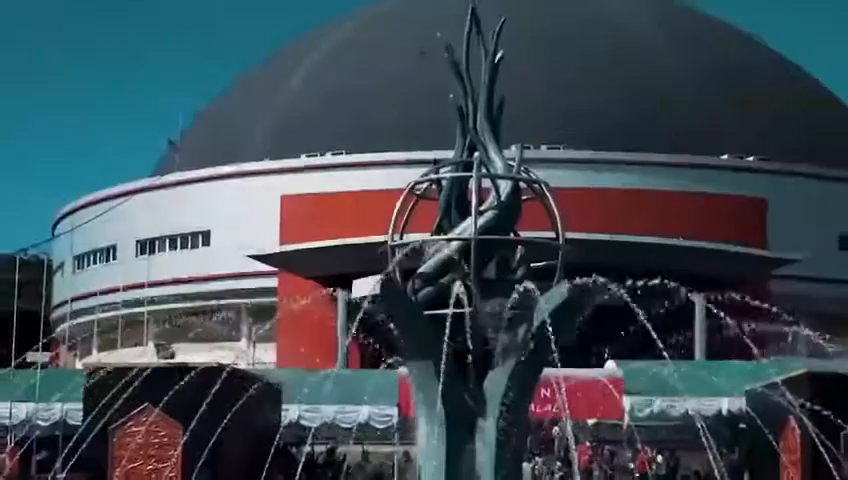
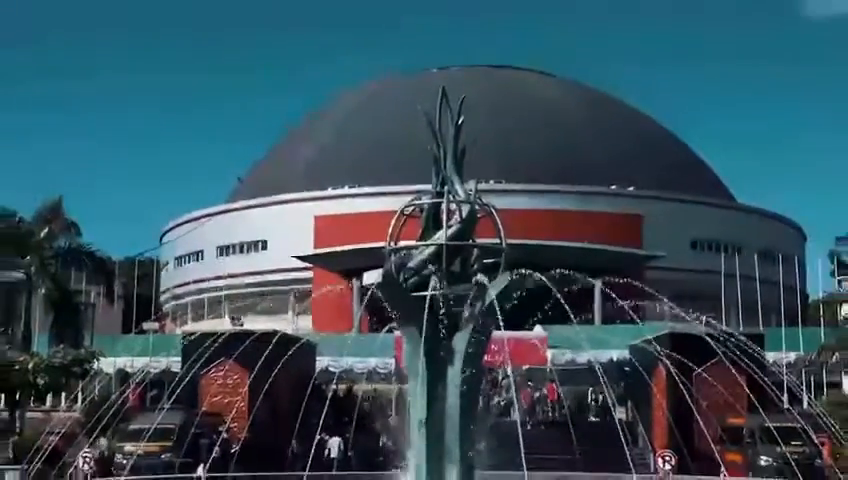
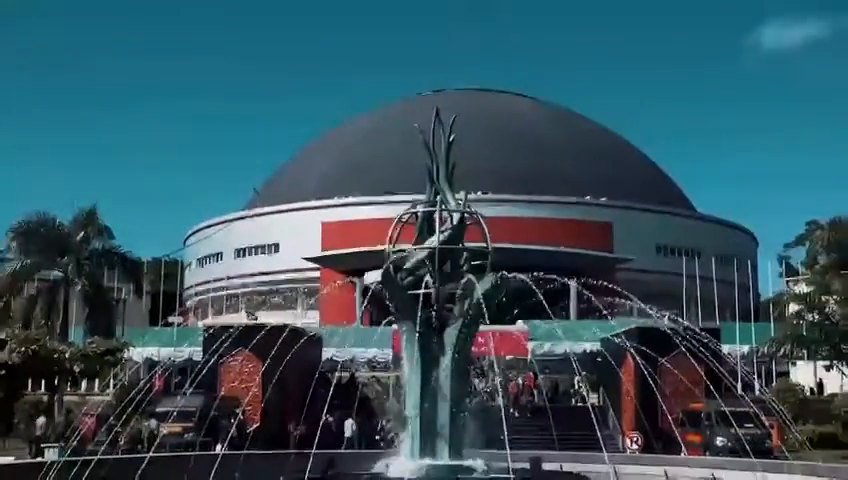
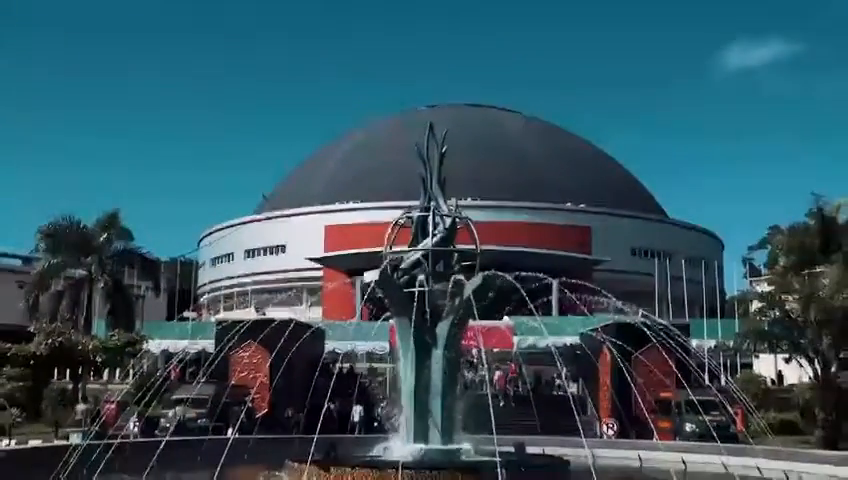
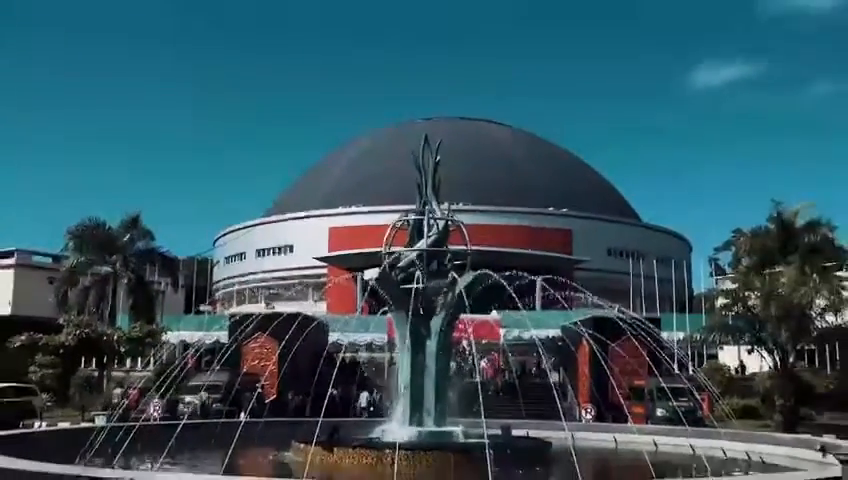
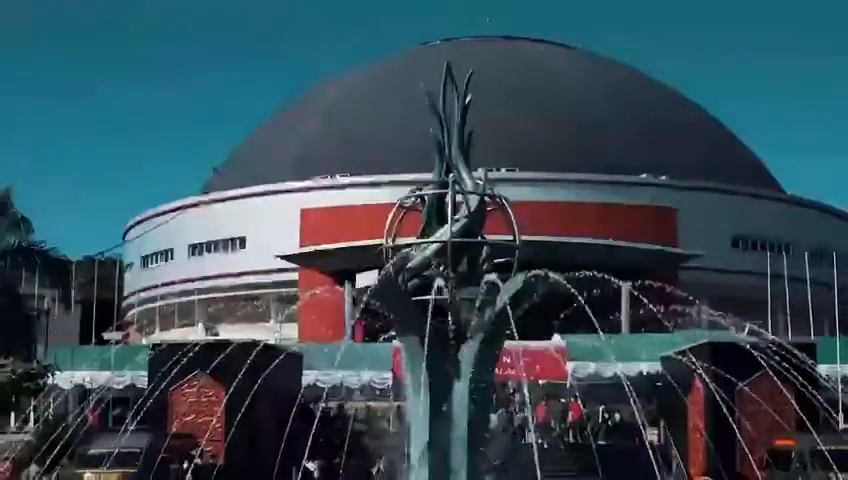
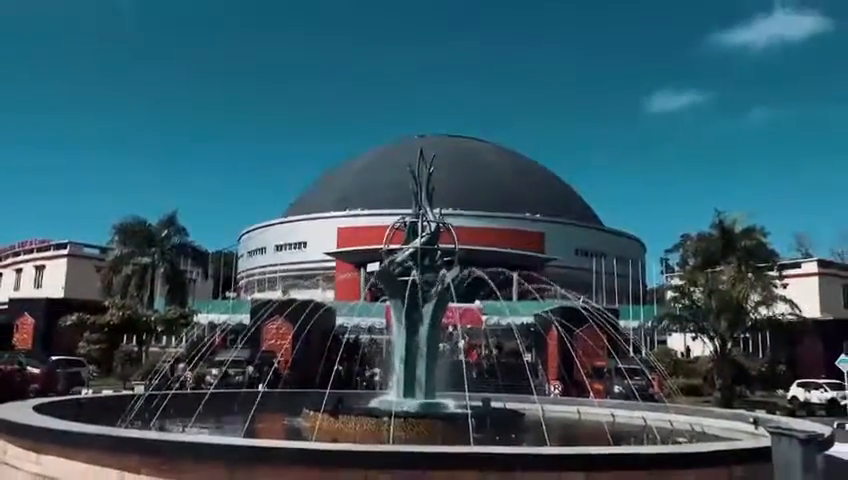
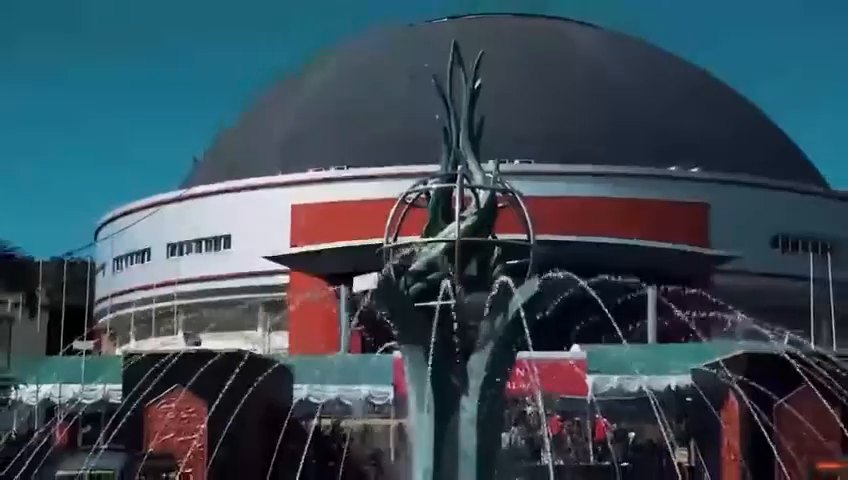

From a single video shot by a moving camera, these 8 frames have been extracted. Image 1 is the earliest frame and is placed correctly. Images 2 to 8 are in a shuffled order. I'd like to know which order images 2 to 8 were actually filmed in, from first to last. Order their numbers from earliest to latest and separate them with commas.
8, 6, 2, 3, 4, 5, 7
